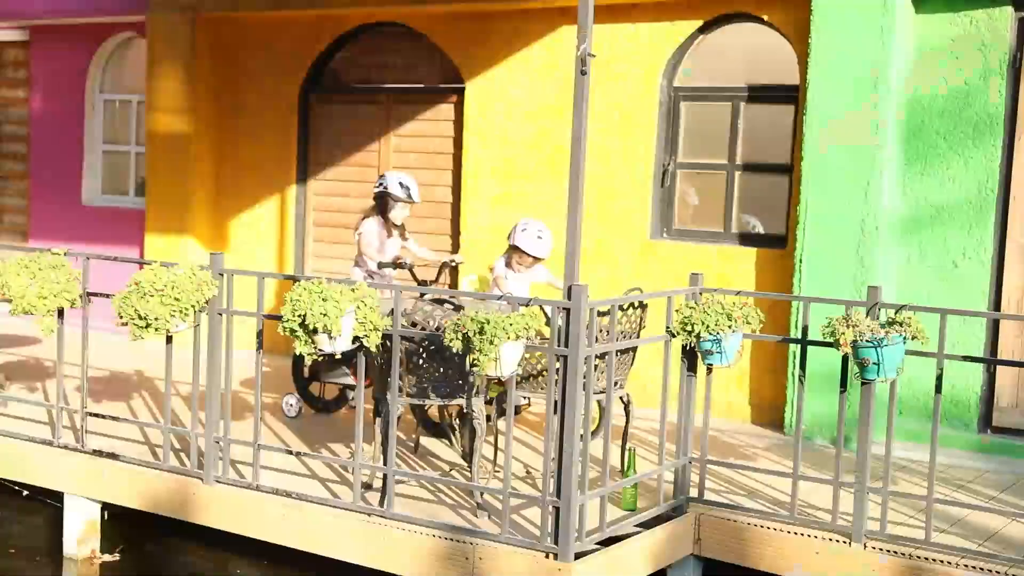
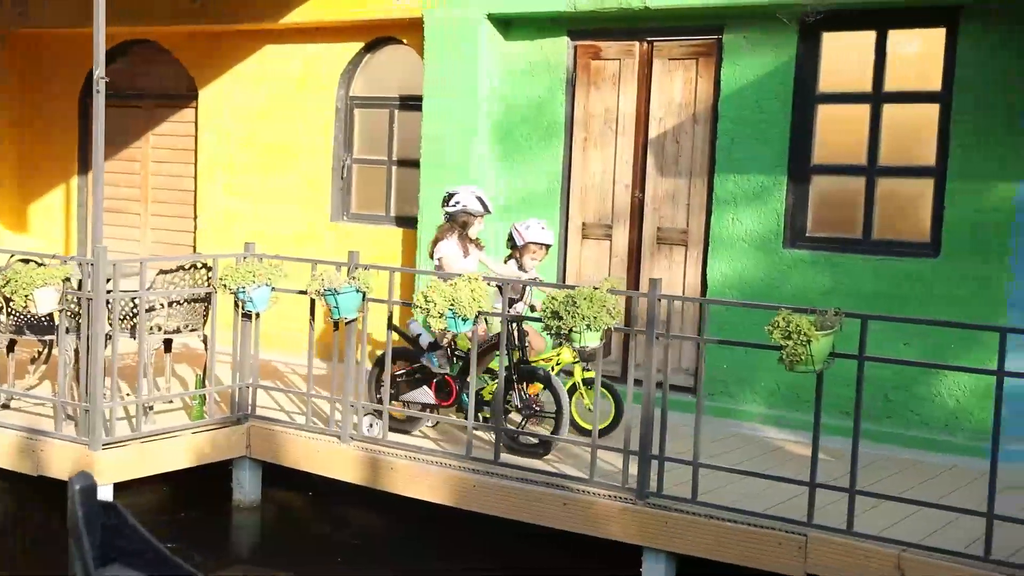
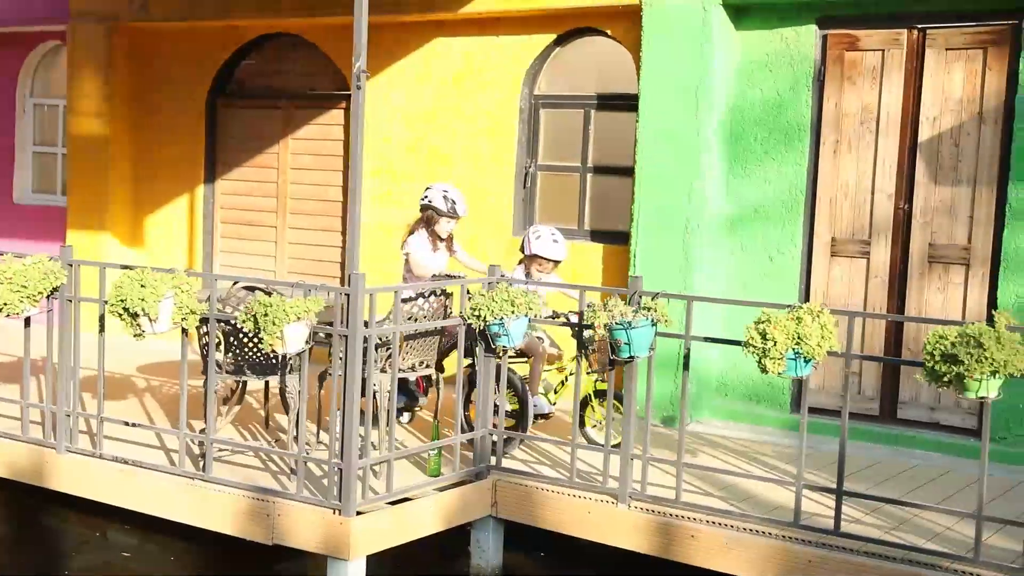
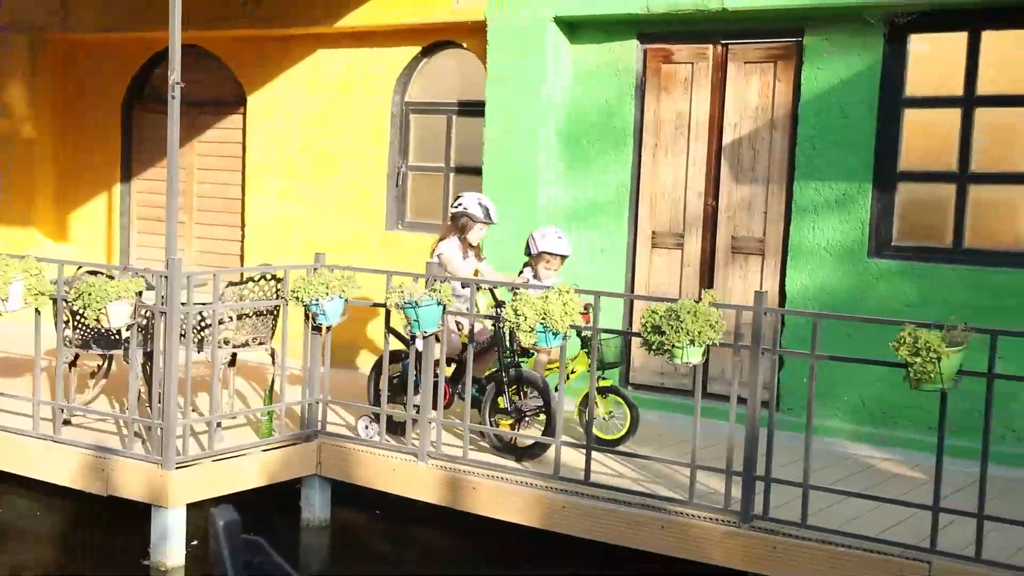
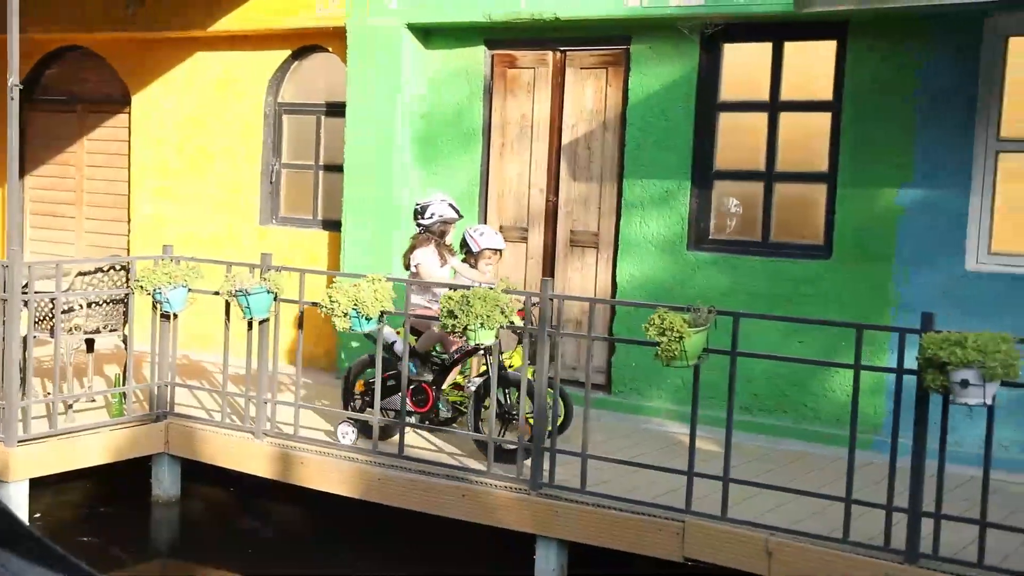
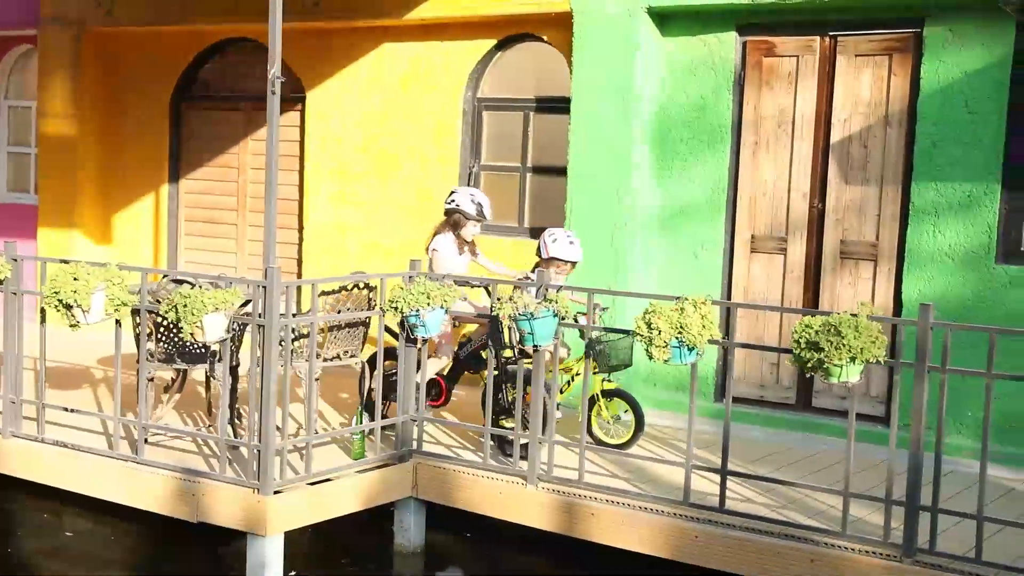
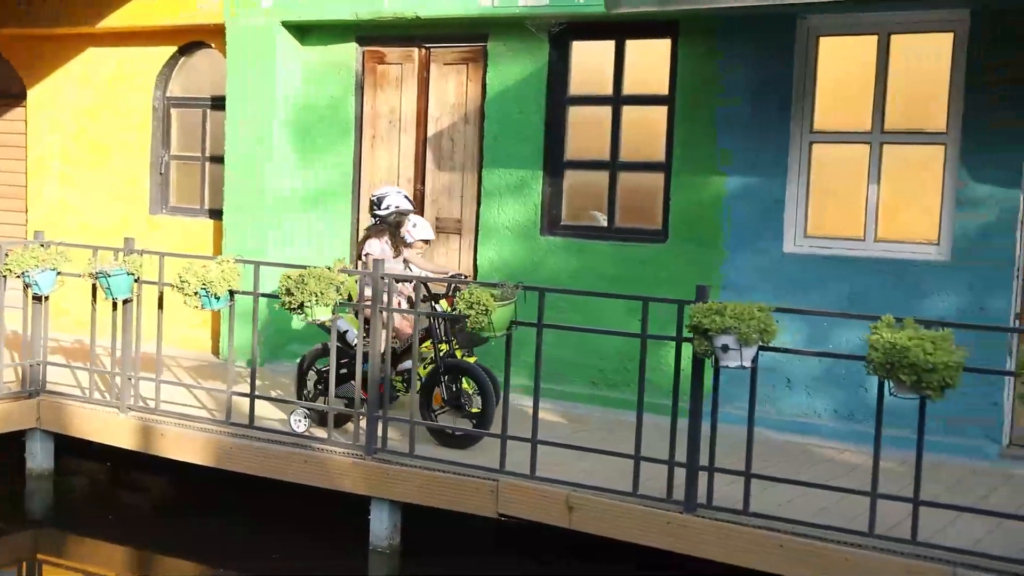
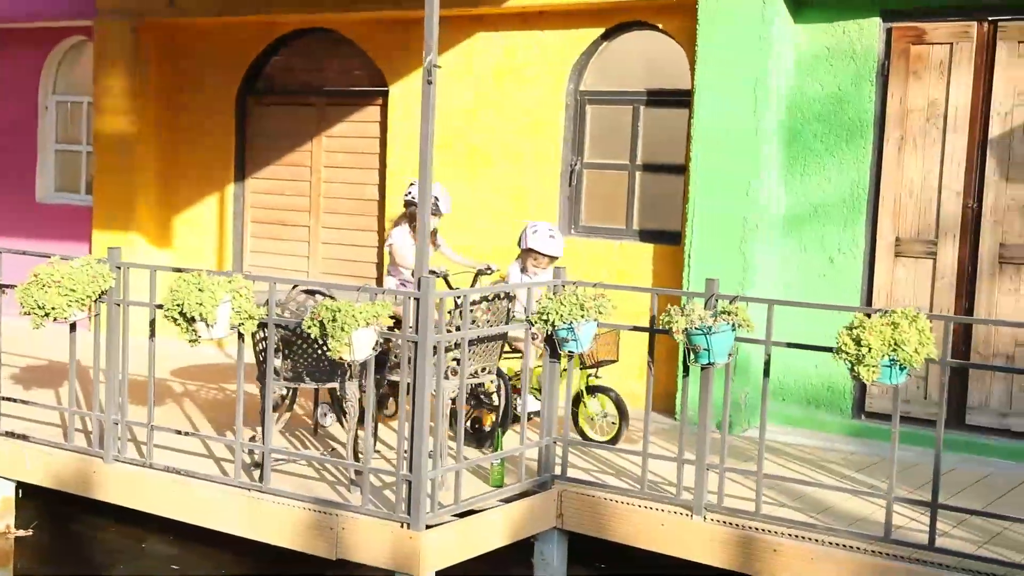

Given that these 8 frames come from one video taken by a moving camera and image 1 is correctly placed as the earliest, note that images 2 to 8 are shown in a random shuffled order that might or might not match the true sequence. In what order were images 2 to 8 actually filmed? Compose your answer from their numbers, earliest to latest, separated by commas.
8, 3, 6, 4, 2, 5, 7
